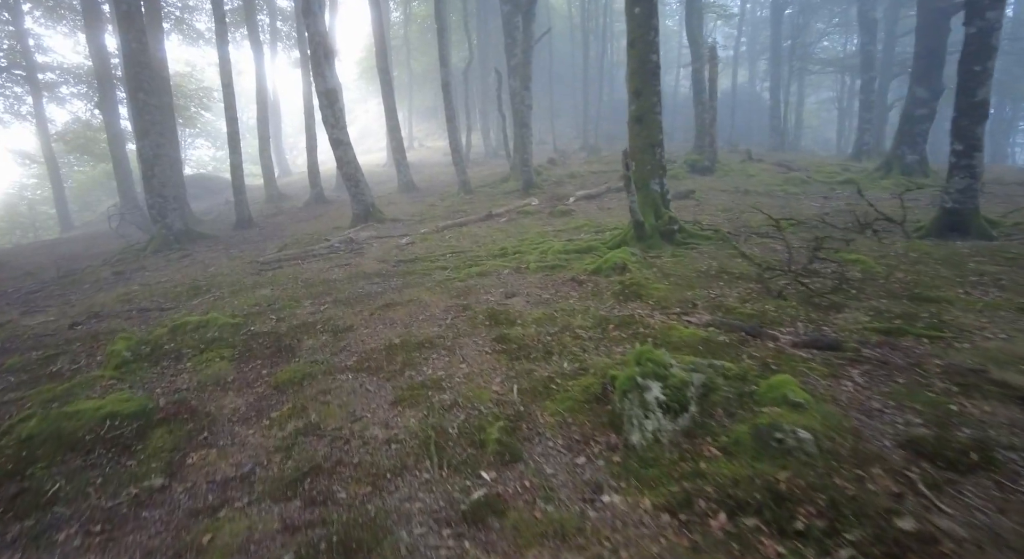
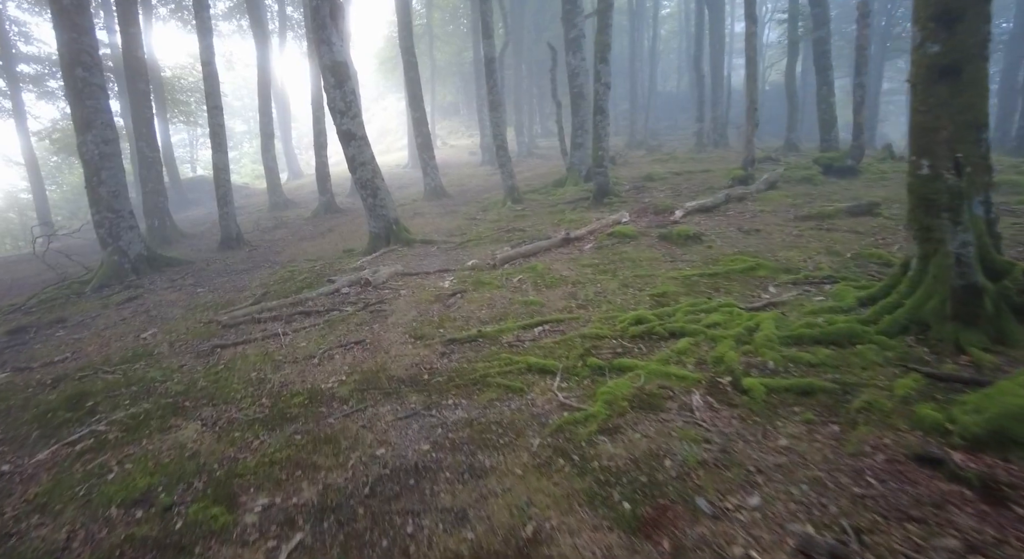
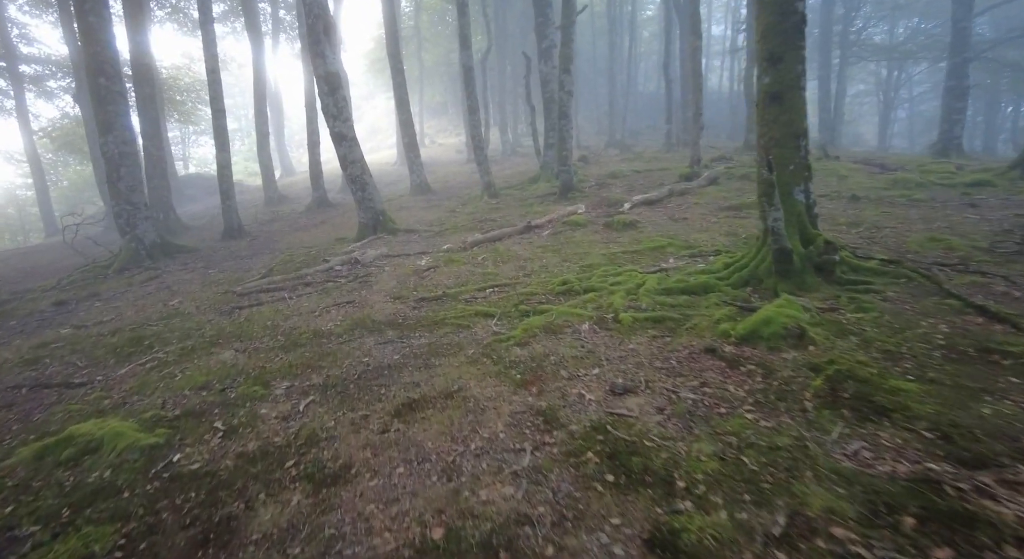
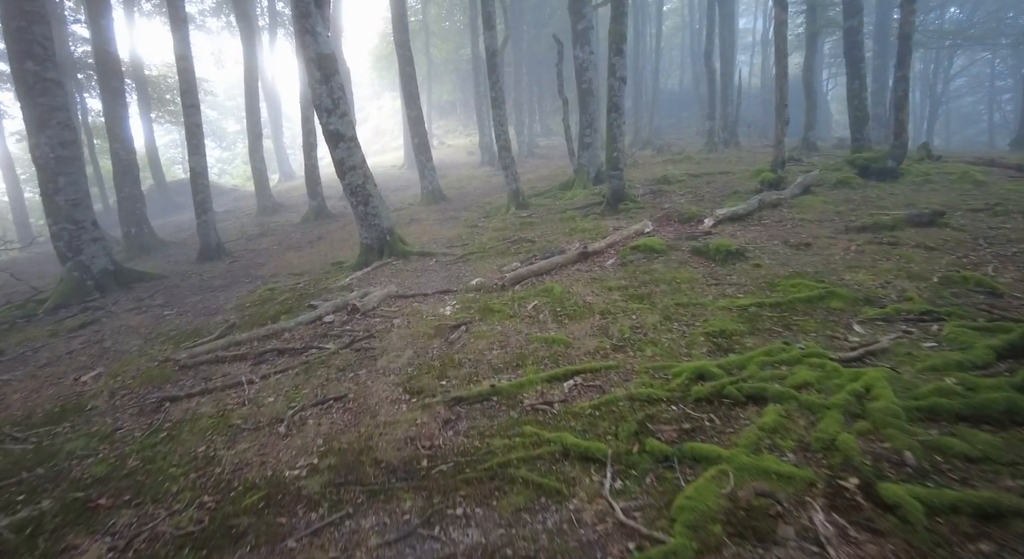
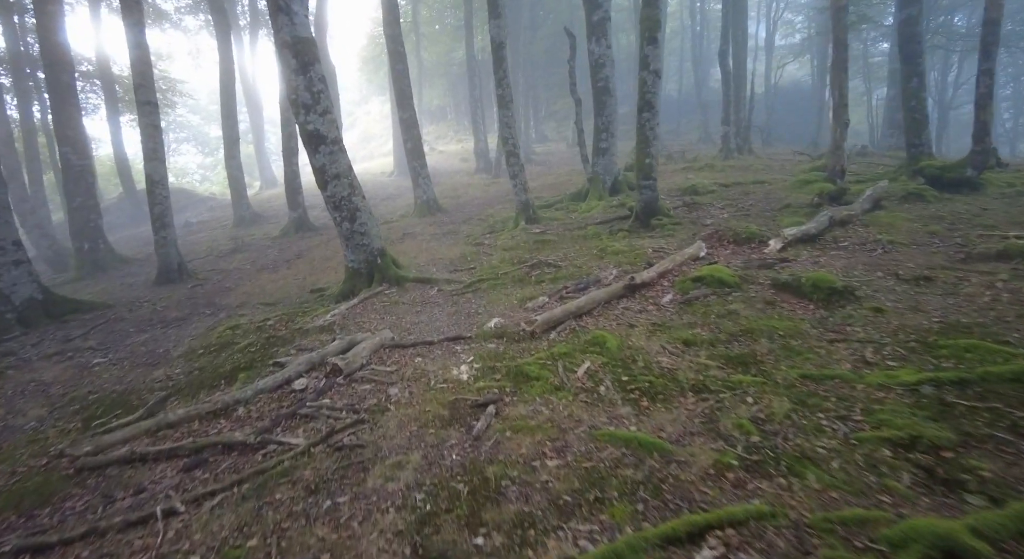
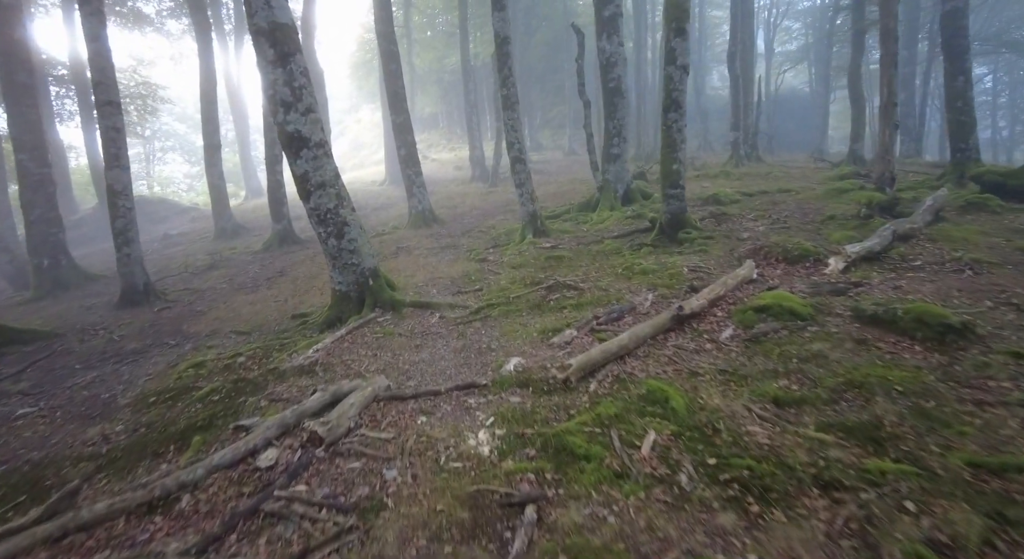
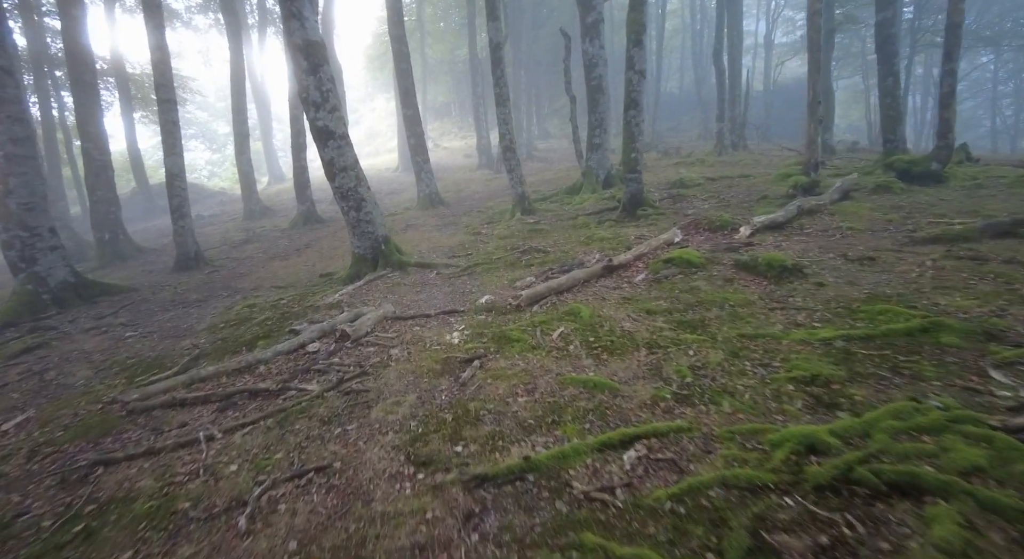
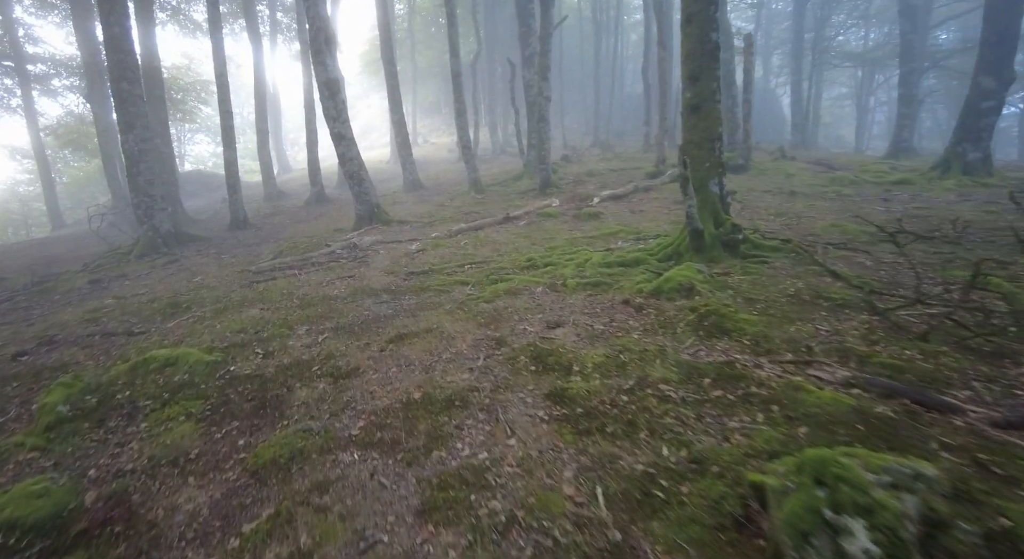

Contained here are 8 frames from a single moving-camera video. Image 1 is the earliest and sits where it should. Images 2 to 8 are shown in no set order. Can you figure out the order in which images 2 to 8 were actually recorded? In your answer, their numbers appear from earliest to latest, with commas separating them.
8, 3, 2, 4, 7, 5, 6
